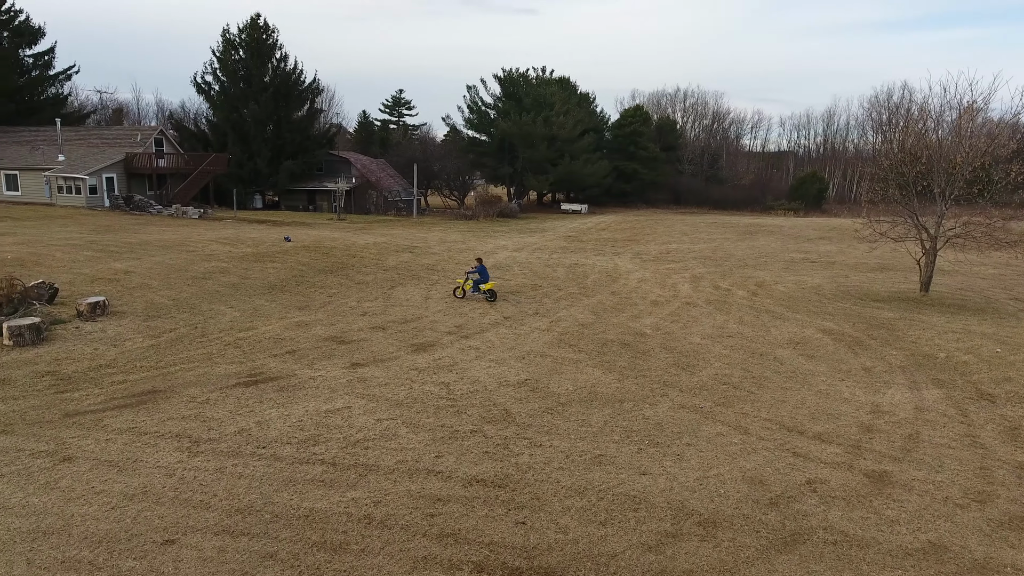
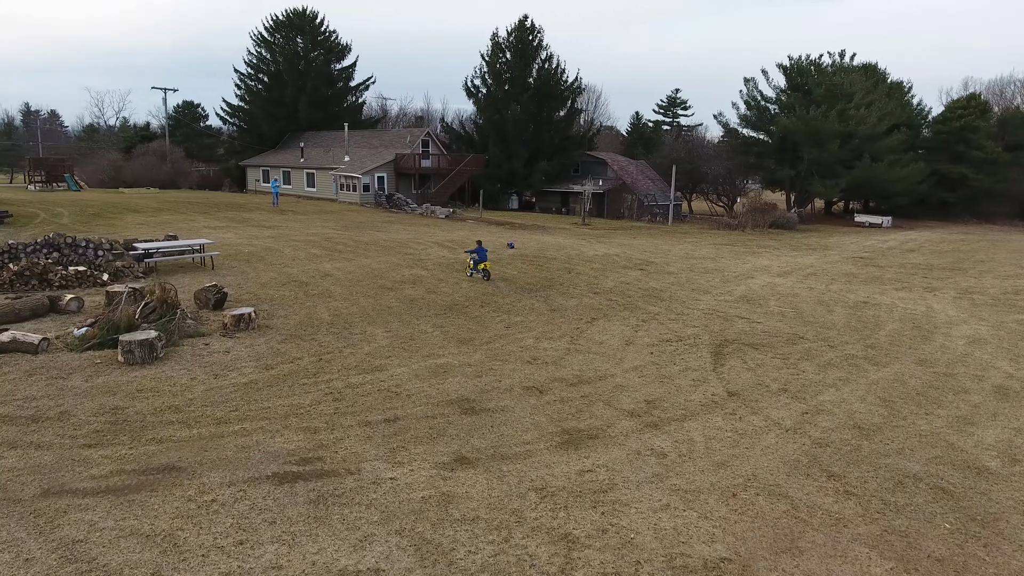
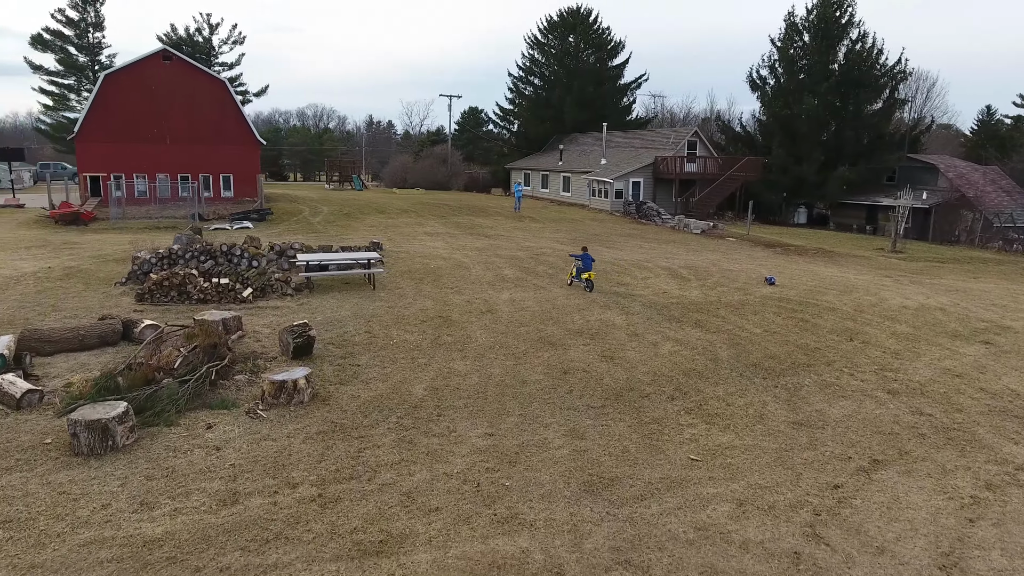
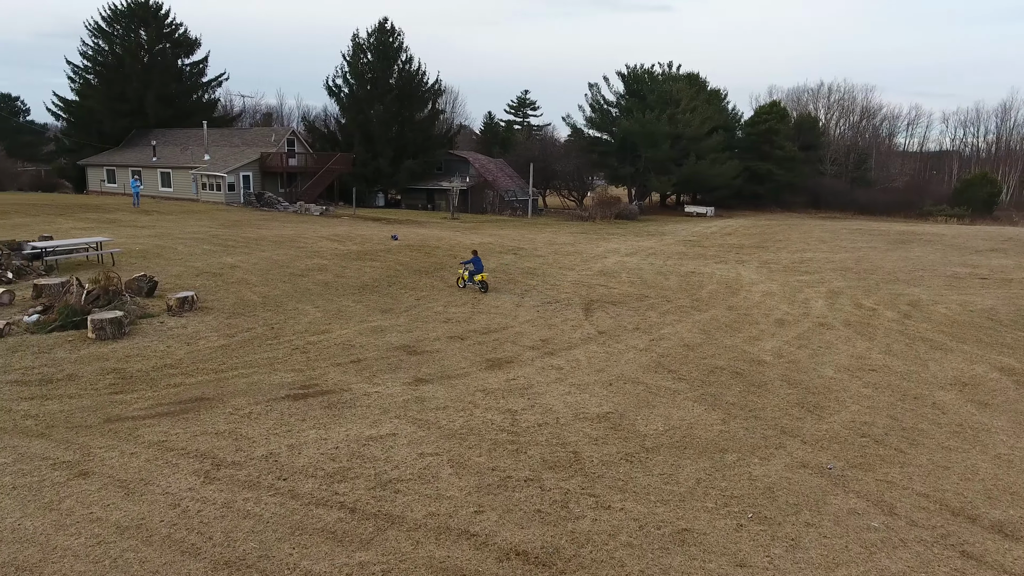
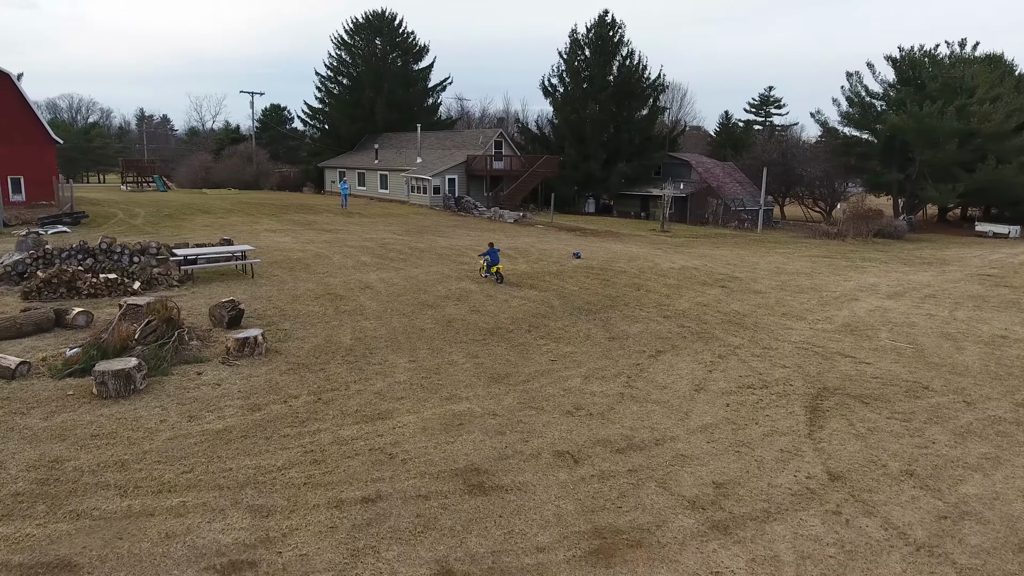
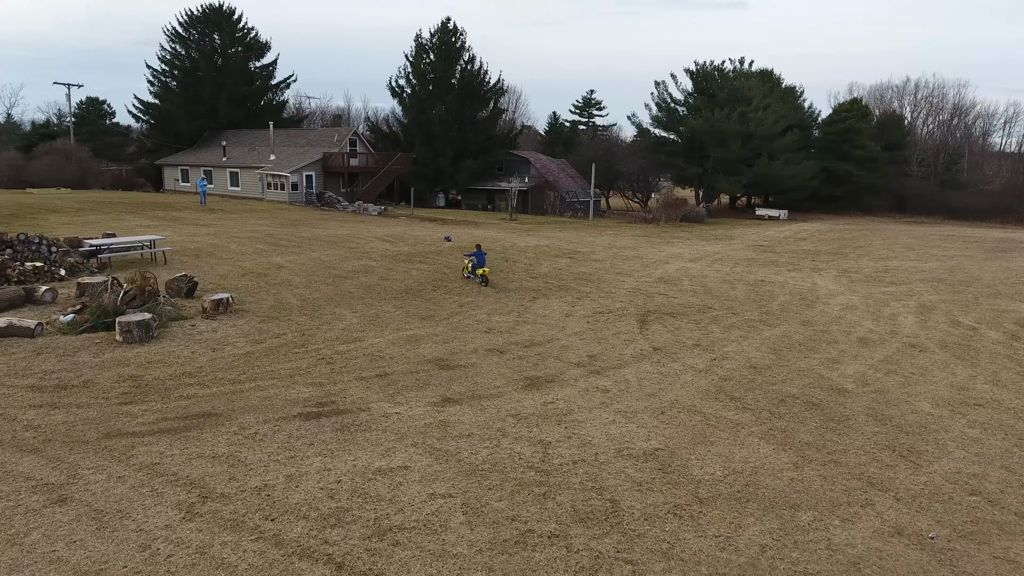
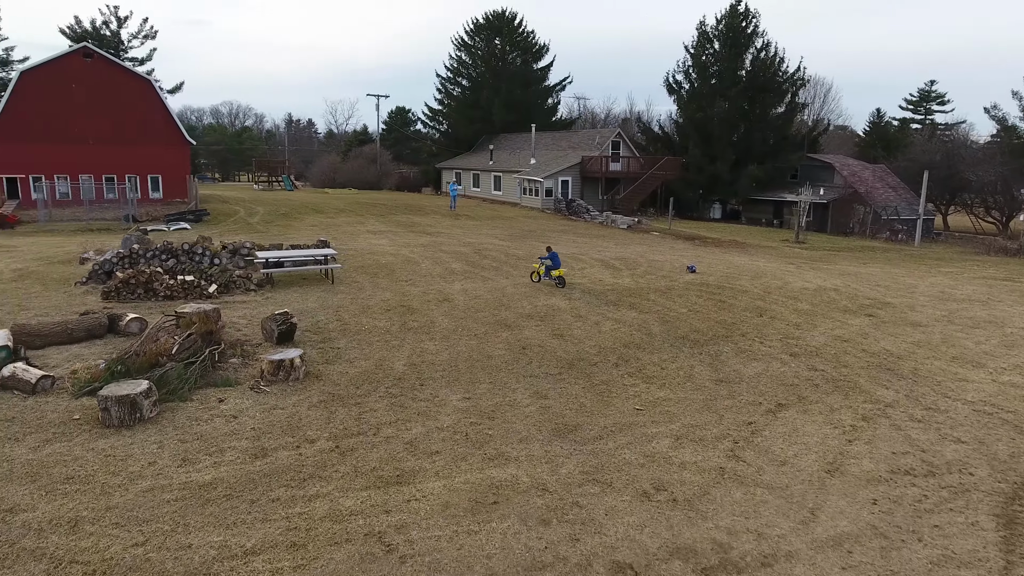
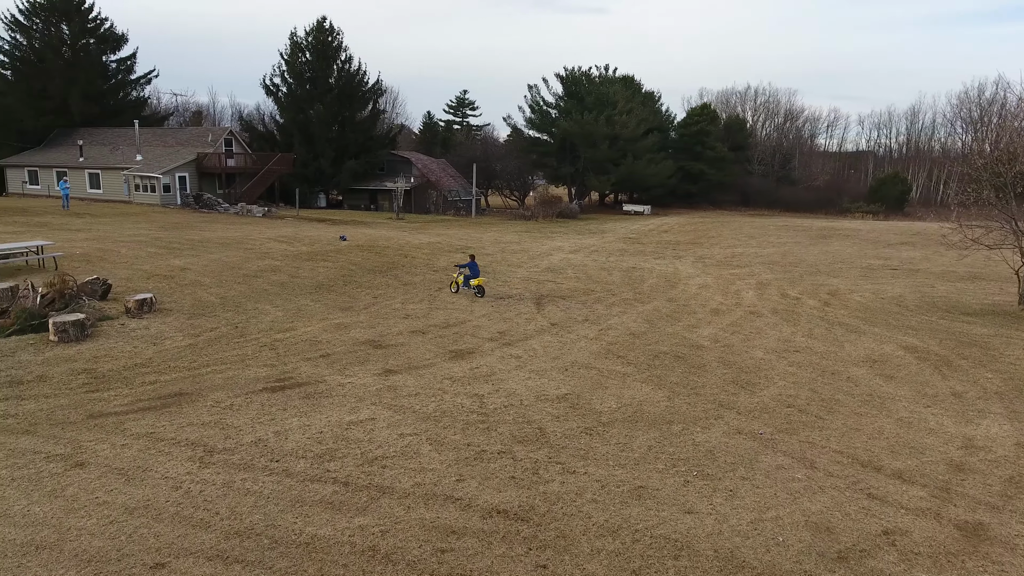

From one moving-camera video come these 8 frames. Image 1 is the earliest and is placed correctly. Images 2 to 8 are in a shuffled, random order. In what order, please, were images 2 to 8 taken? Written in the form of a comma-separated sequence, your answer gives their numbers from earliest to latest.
8, 4, 6, 2, 5, 7, 3
